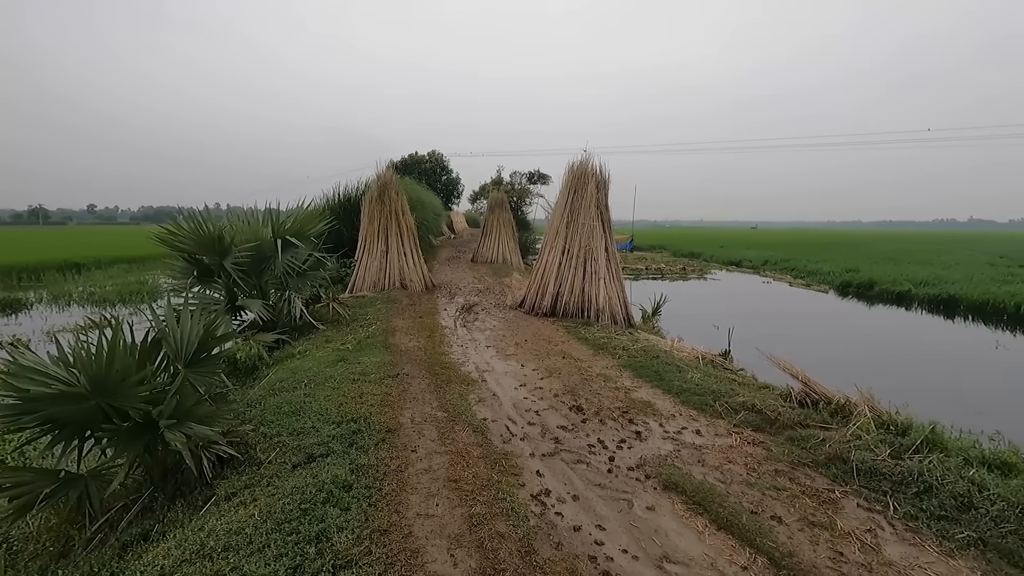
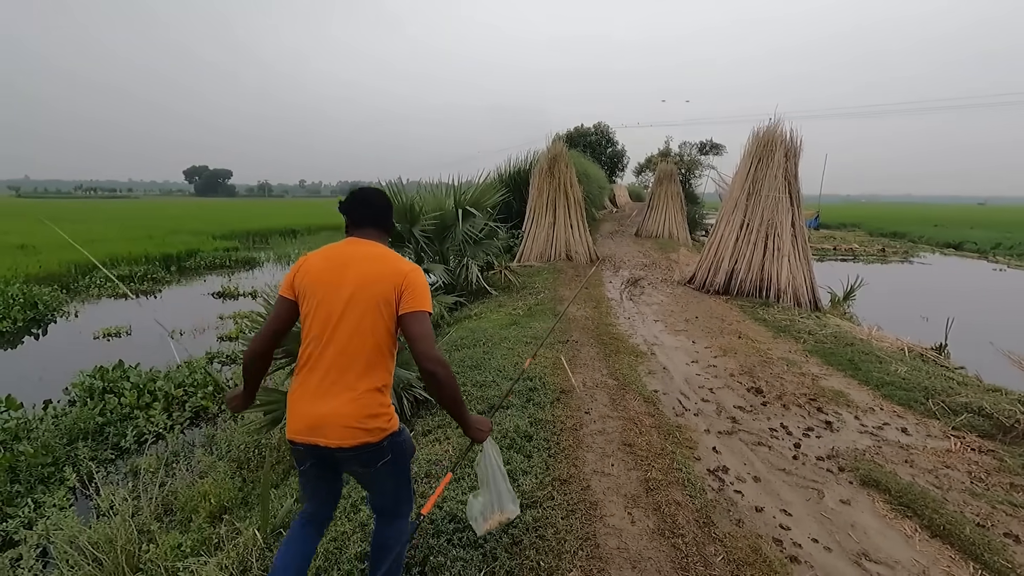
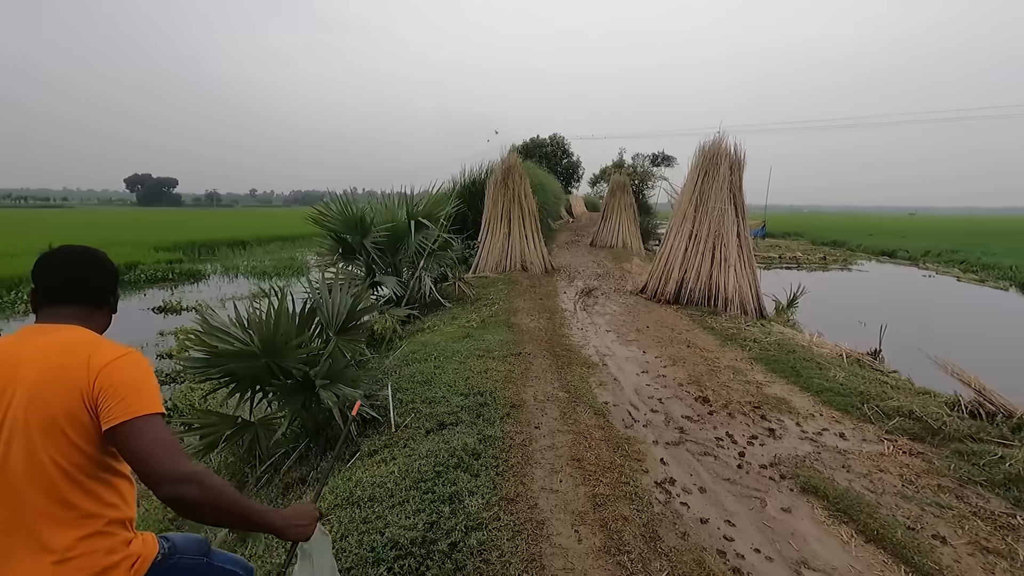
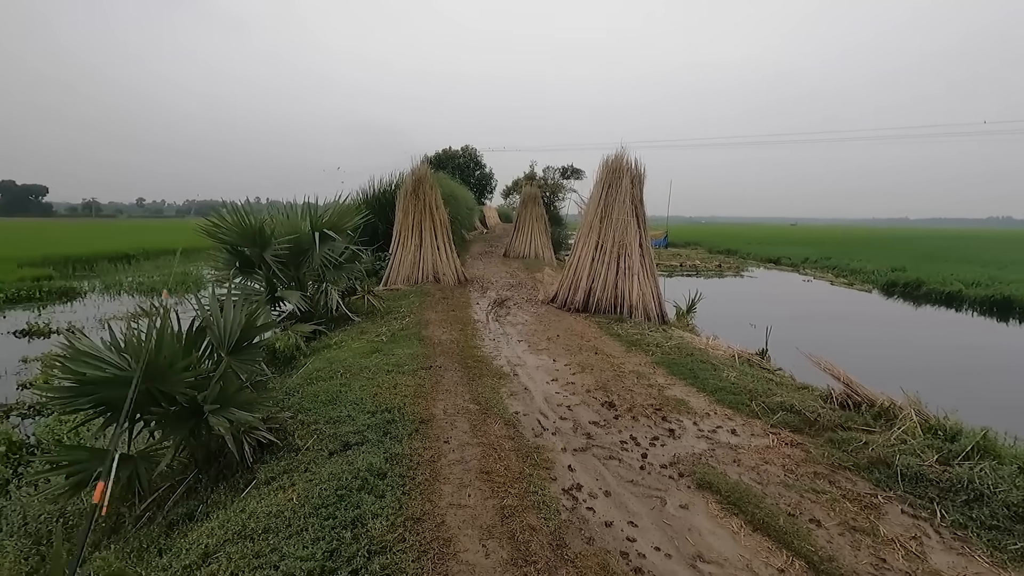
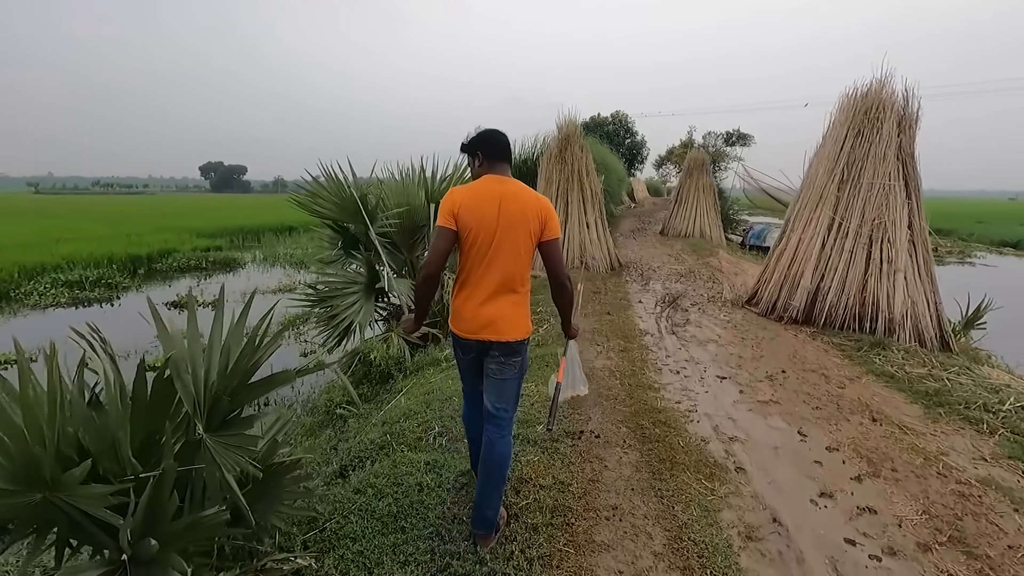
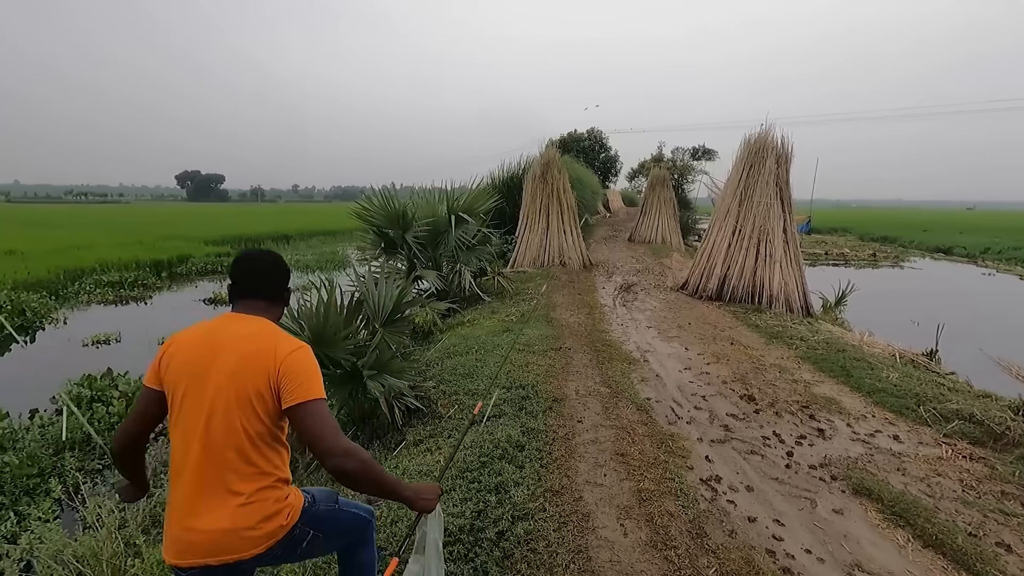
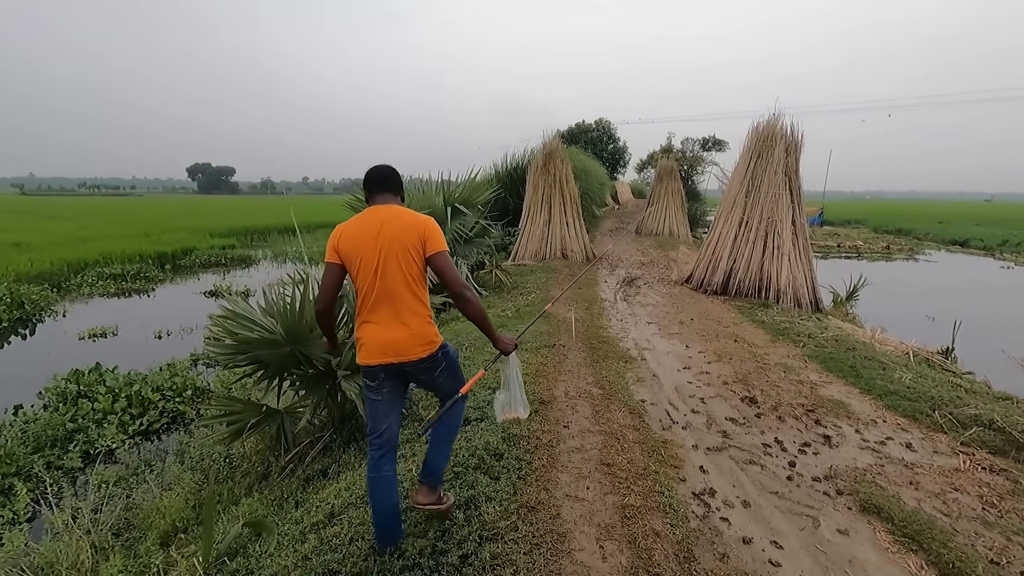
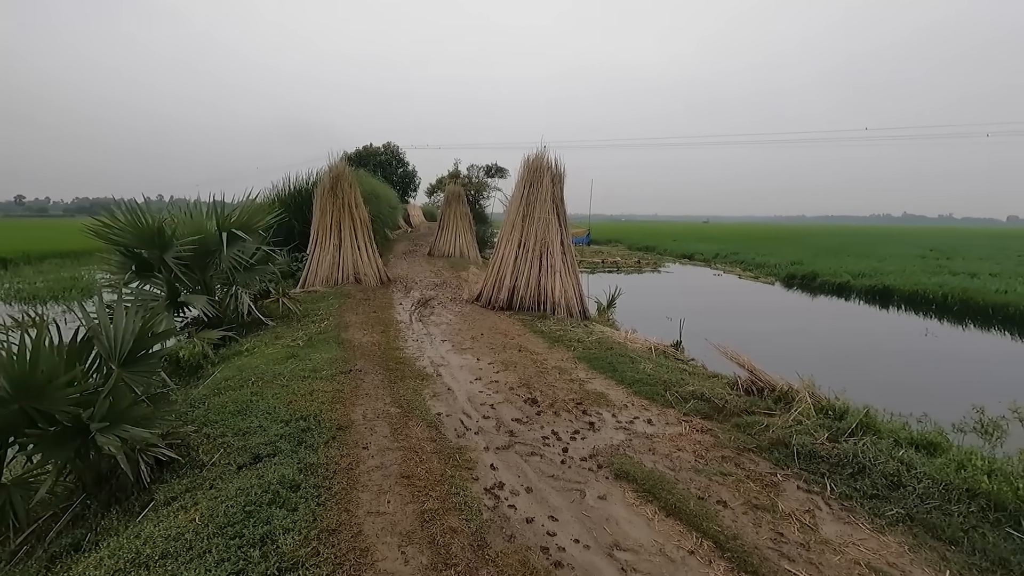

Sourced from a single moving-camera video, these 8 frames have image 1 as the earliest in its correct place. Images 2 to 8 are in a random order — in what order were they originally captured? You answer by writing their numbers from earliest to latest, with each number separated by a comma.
8, 4, 3, 6, 2, 7, 5
